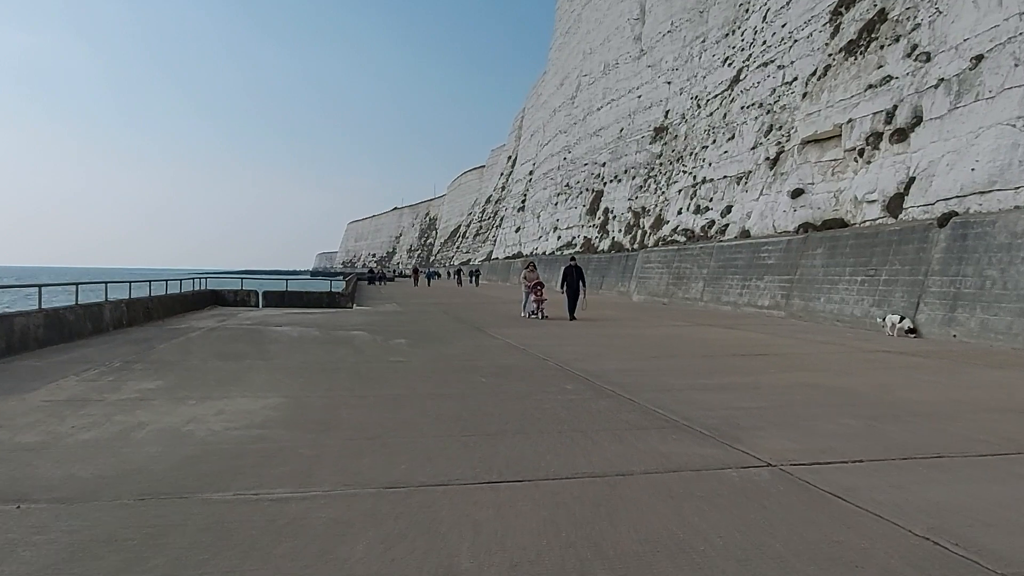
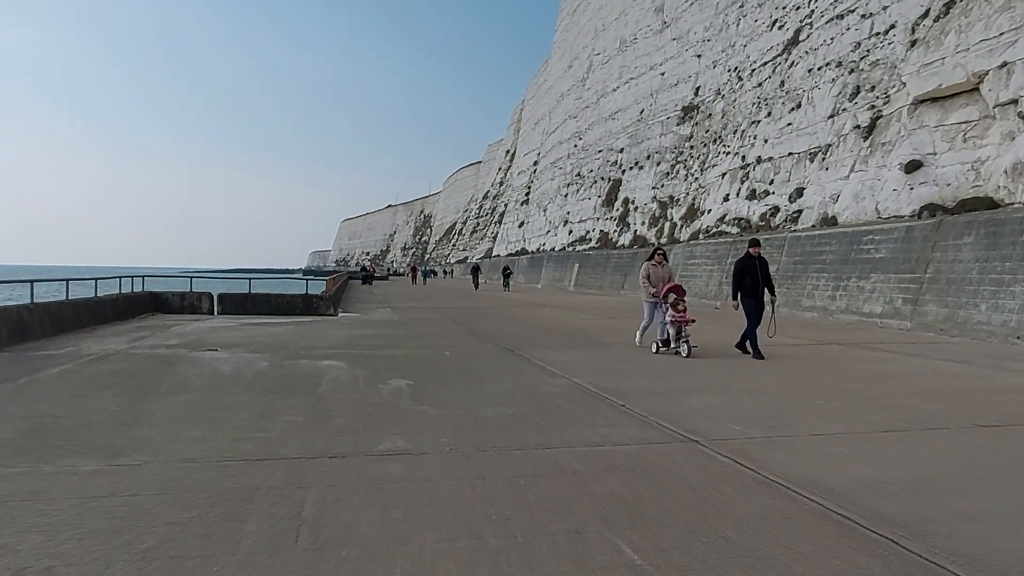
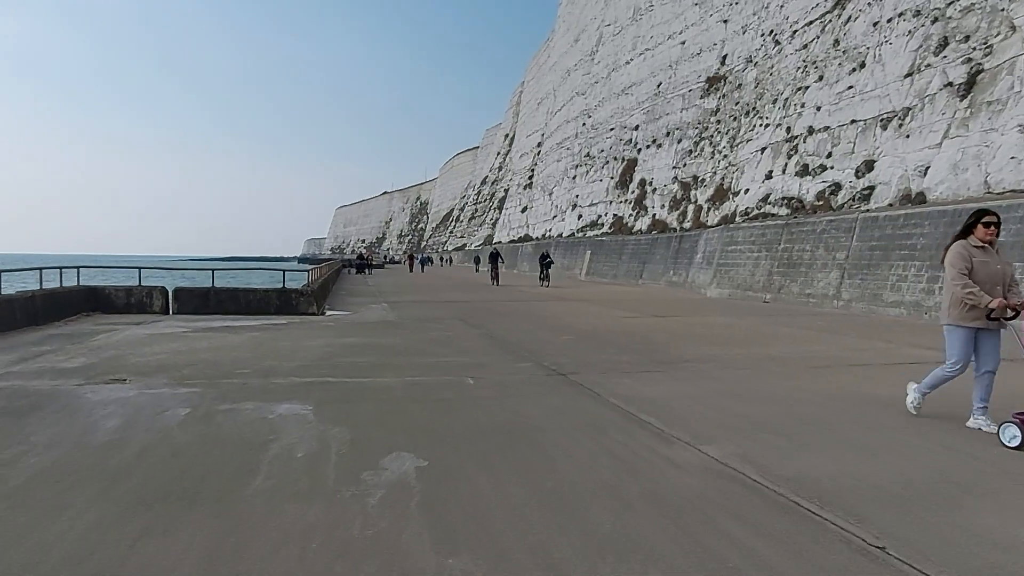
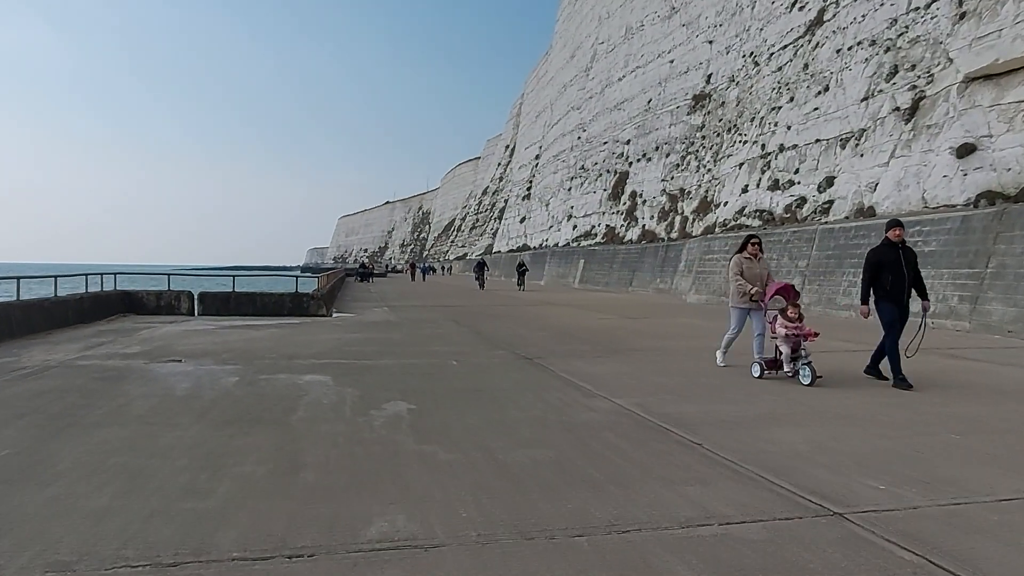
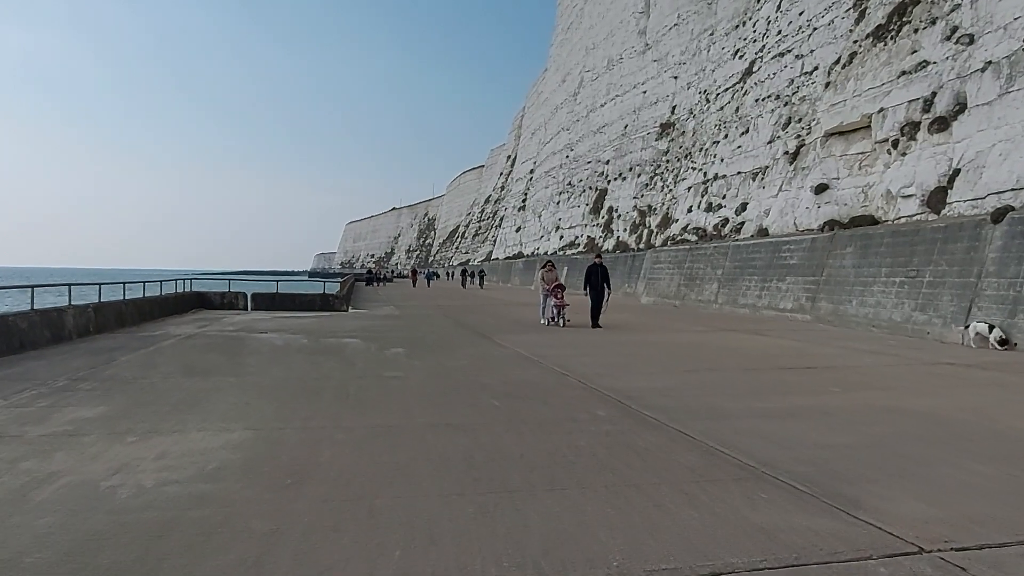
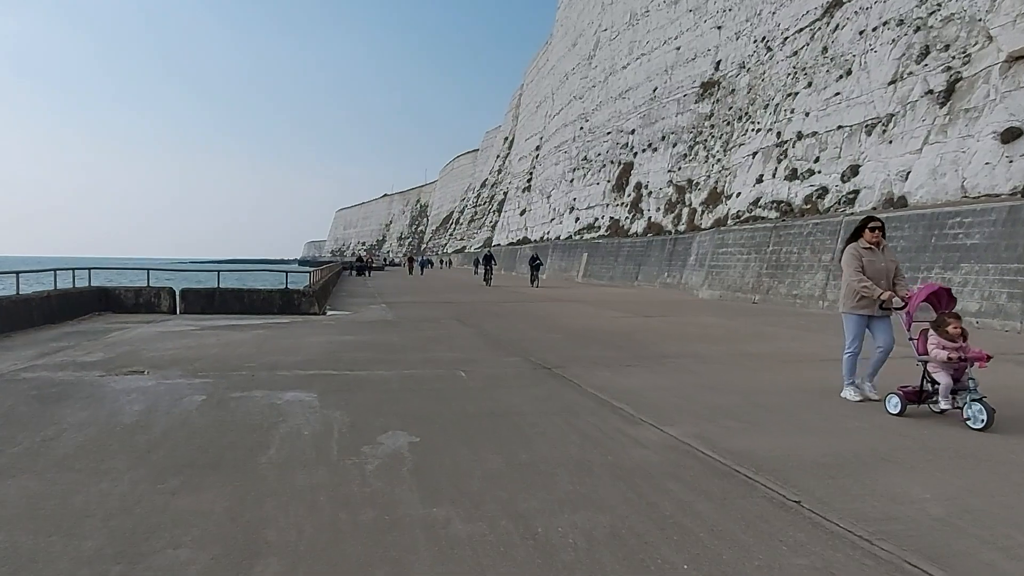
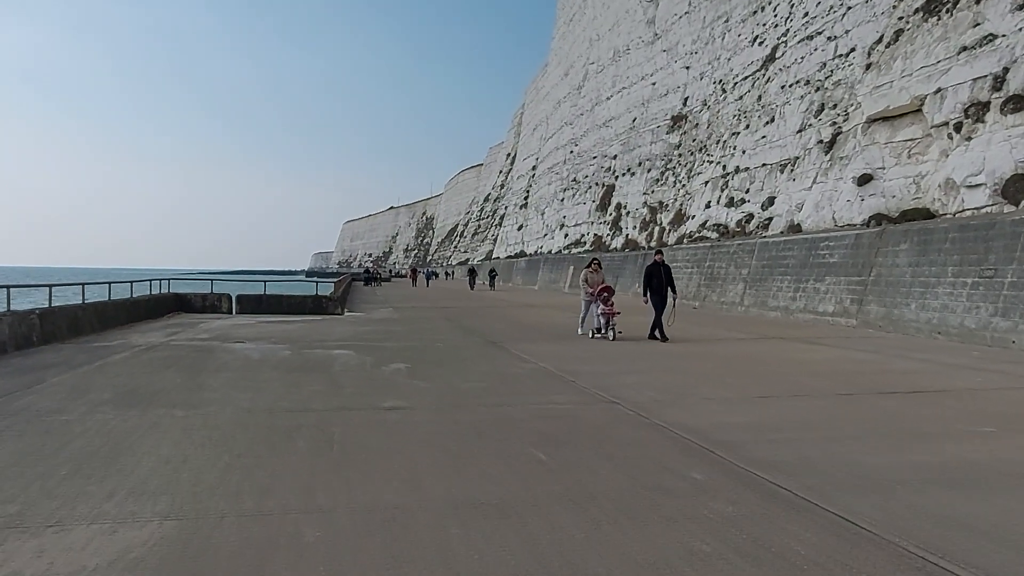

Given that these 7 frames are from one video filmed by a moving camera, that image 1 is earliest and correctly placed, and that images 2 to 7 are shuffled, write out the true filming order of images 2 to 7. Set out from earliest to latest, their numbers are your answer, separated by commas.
5, 7, 2, 4, 6, 3
